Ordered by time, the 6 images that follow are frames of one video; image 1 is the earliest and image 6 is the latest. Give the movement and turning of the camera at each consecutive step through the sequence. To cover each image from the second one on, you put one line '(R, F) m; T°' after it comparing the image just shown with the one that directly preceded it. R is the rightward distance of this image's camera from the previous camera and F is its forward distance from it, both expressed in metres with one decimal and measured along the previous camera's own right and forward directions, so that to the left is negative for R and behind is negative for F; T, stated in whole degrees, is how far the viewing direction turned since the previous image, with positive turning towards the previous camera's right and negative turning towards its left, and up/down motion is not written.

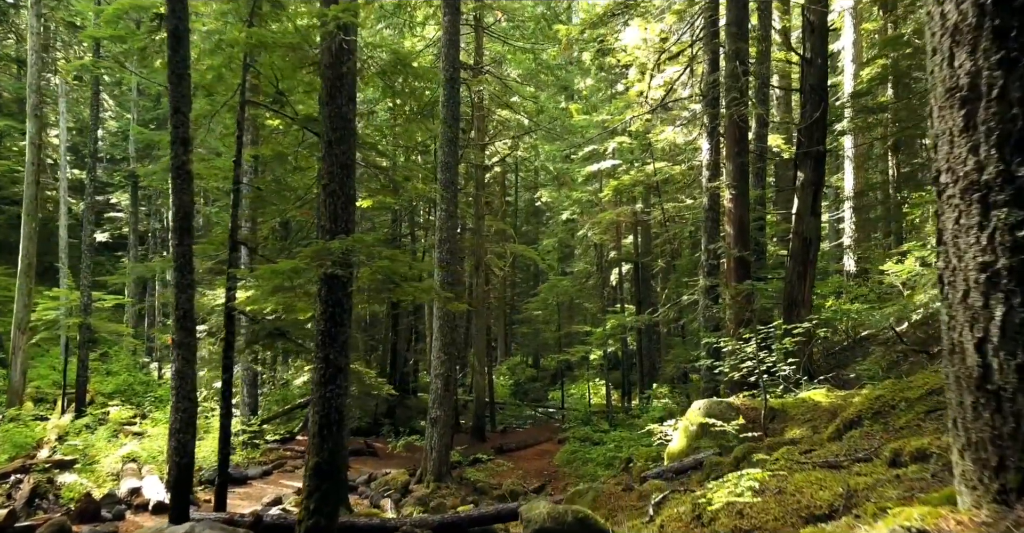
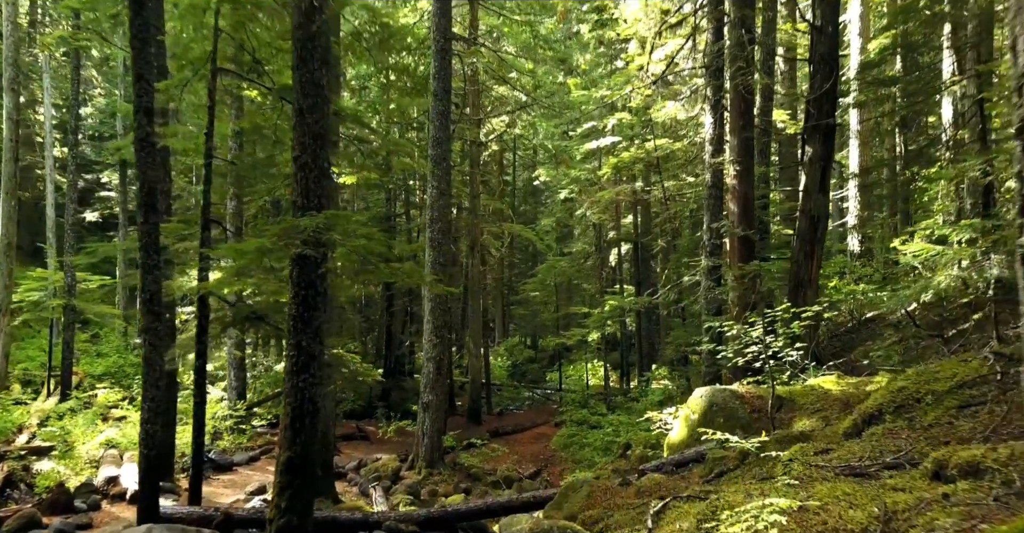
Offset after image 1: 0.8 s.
(+0.1, +0.6) m; 0°
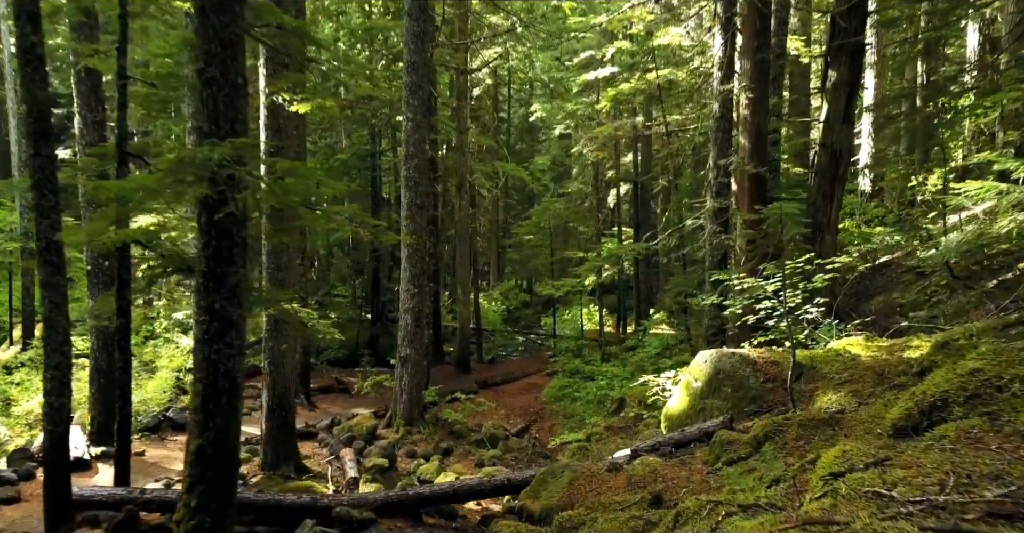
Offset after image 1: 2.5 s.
(+0.3, +1.5) m; 0°
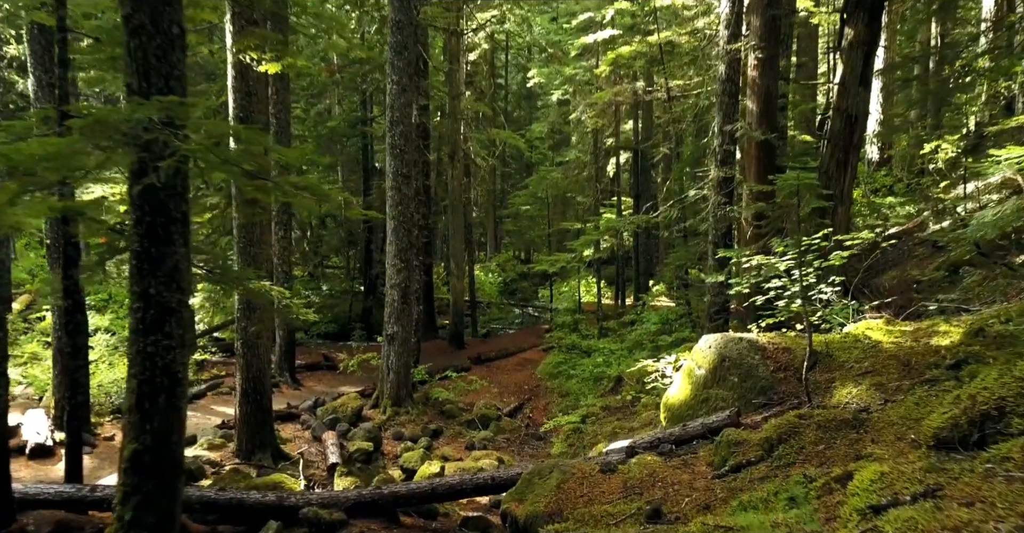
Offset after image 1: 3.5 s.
(+0.1, +0.8) m; 0°
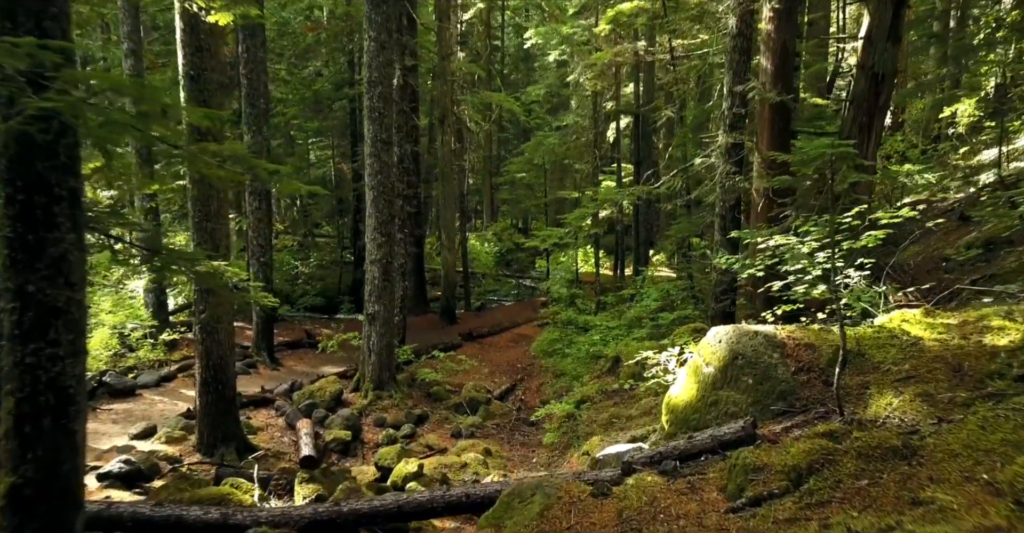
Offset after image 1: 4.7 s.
(+0.2, +1.1) m; 0°
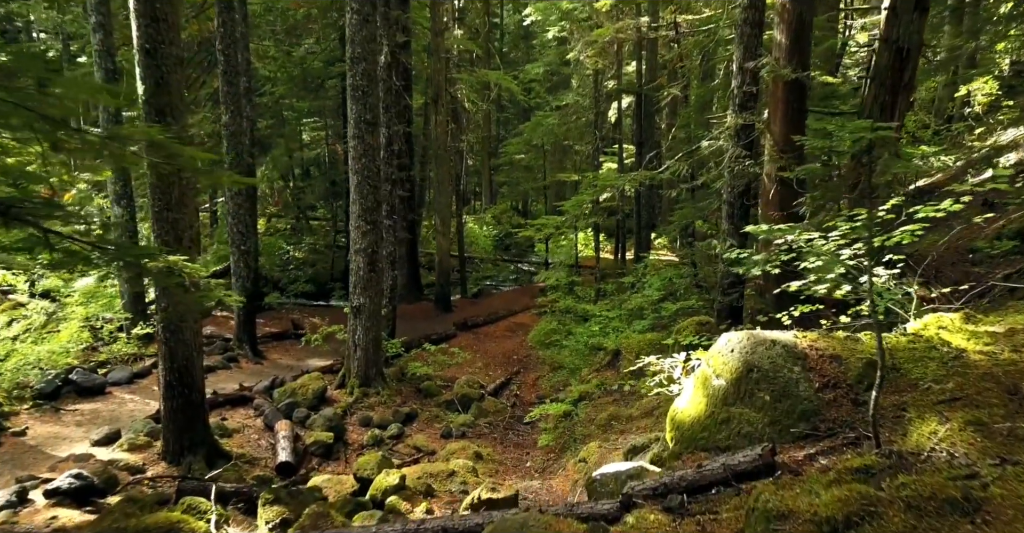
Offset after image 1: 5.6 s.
(+0.1, +0.8) m; 0°
